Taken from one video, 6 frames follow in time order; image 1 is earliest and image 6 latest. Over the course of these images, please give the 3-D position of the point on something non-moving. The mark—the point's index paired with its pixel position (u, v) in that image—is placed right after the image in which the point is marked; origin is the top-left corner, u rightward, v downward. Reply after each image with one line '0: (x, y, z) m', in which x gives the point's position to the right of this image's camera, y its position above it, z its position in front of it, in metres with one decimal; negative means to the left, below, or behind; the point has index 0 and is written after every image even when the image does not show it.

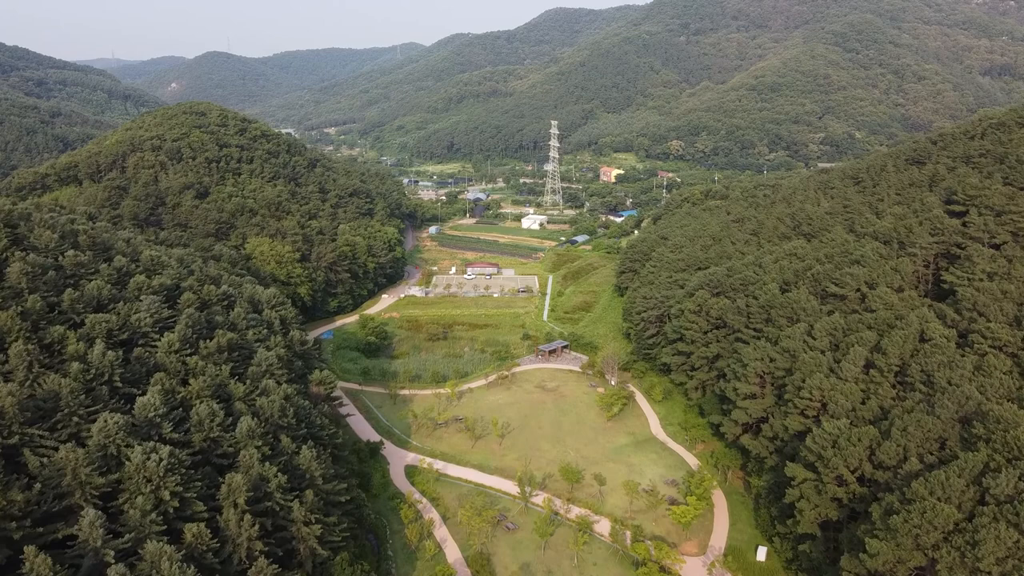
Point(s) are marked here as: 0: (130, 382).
0: (-6.2, -1.6, +13.3) m
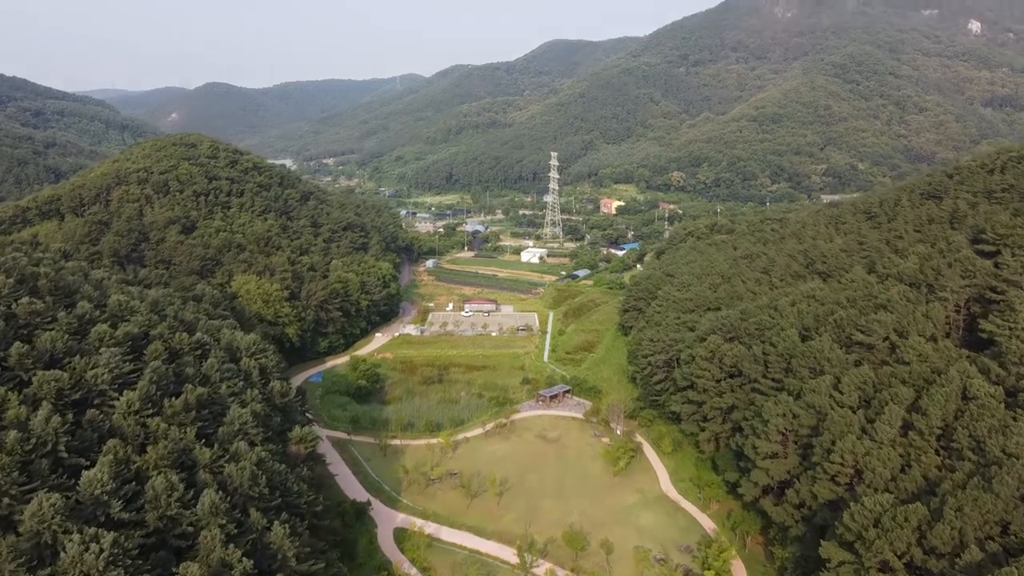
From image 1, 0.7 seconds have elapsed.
0: (-6.3, -2.4, +11.8) m
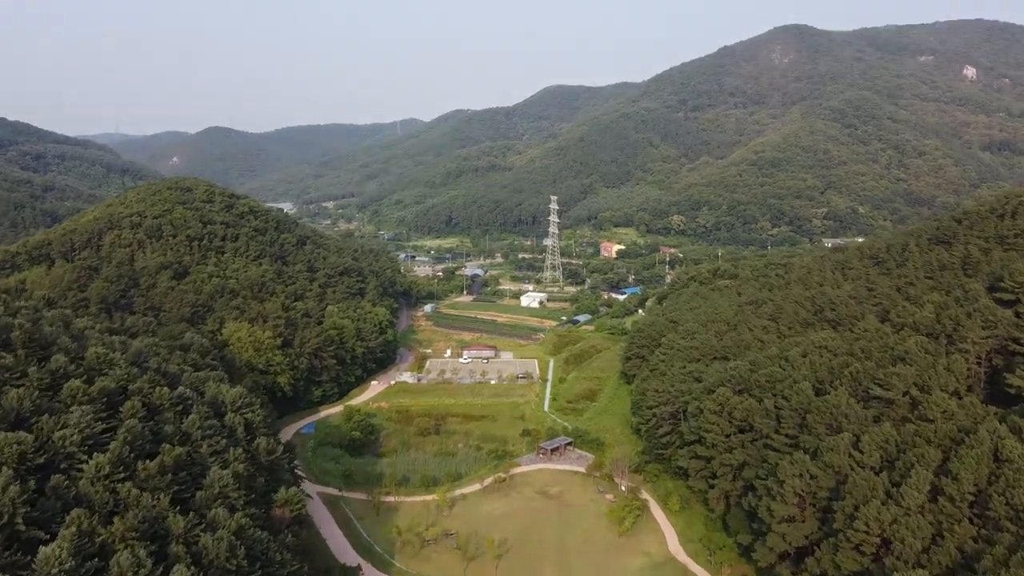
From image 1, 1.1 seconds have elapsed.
0: (-6.3, -3.1, +10.8) m
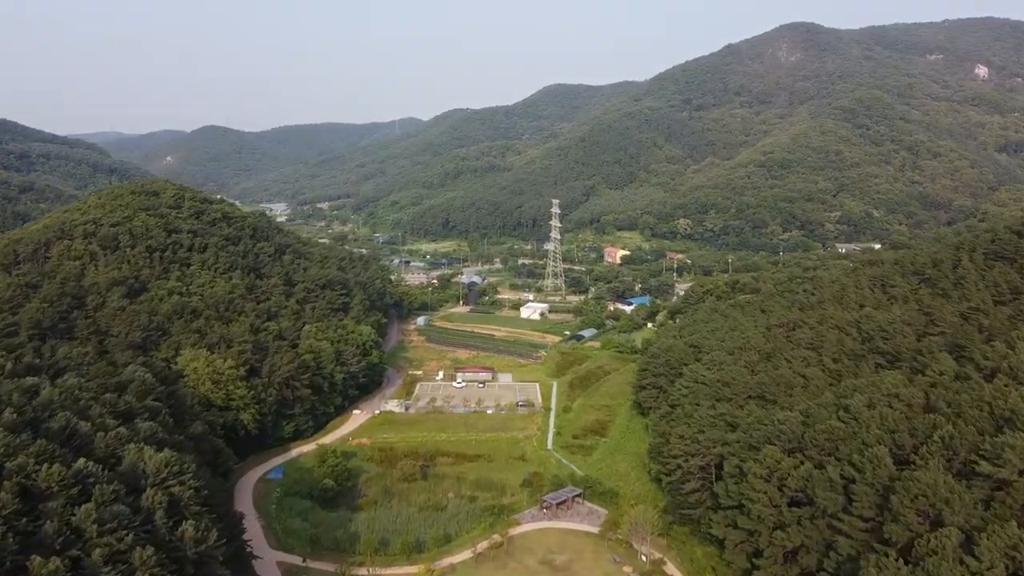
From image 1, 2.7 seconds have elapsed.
0: (-6.3, -3.8, +7.1) m
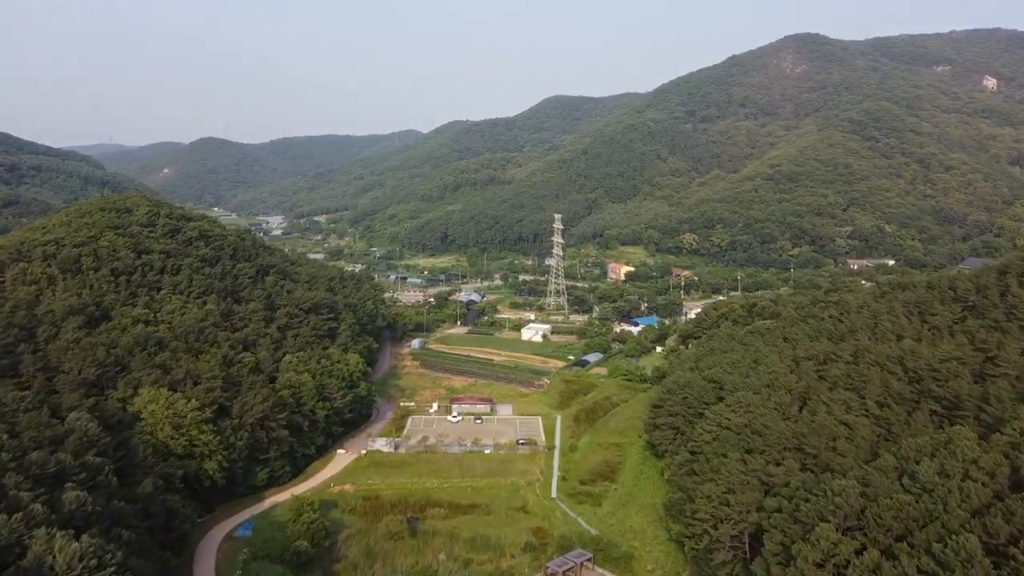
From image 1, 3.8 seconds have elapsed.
0: (-6.3, -4.4, +4.2) m
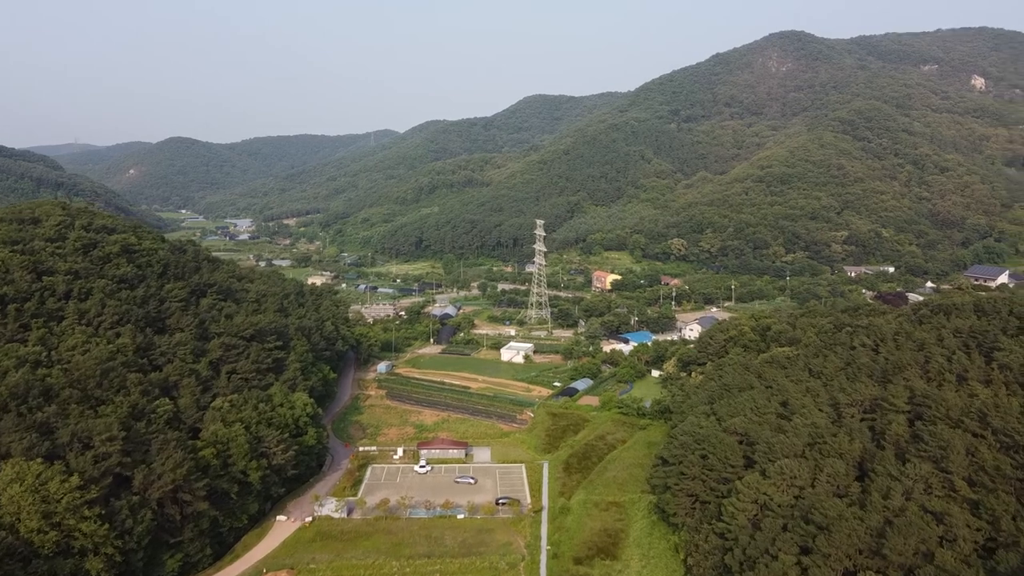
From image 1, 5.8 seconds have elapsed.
0: (-6.3, -5.2, -0.8) m
